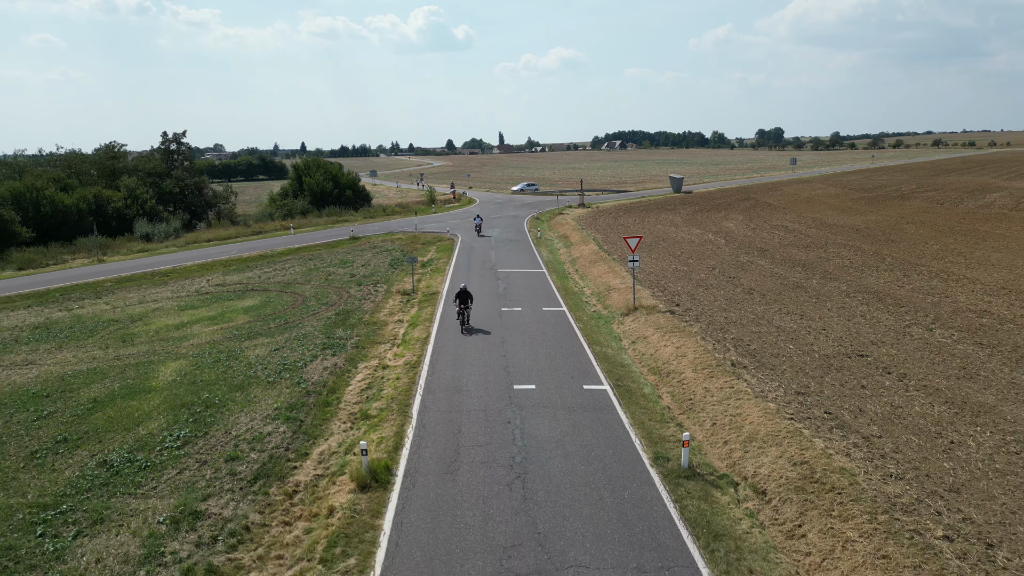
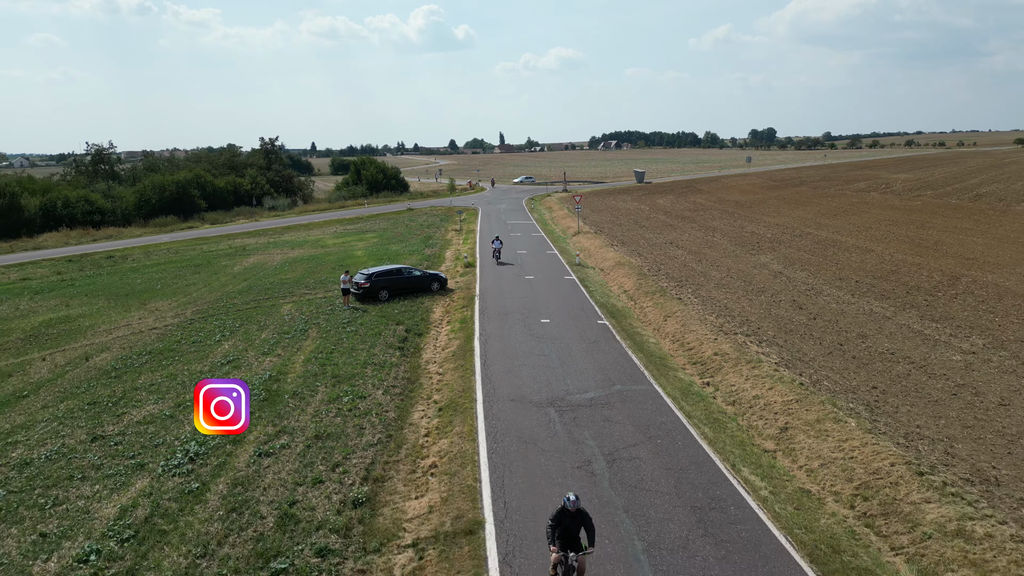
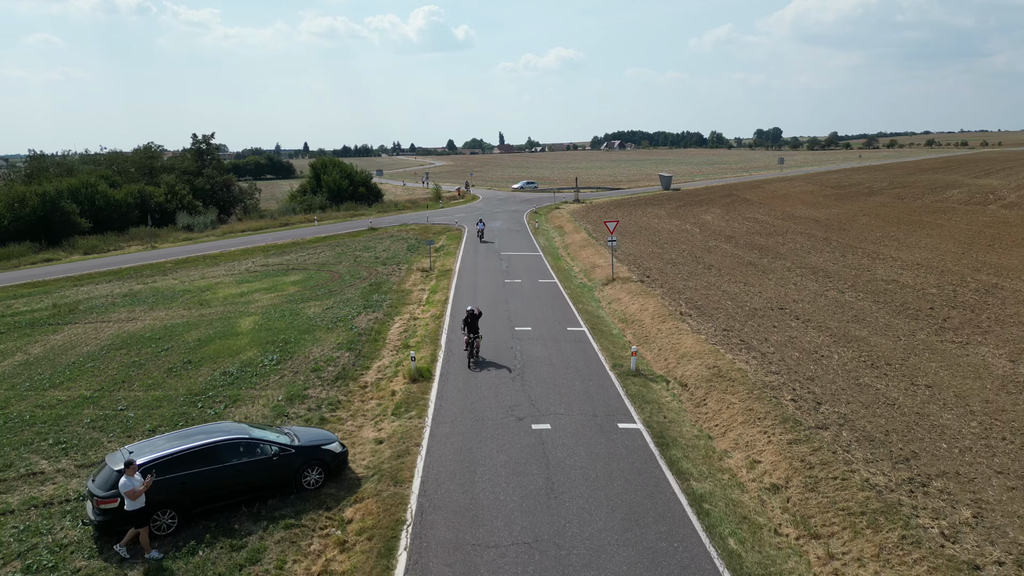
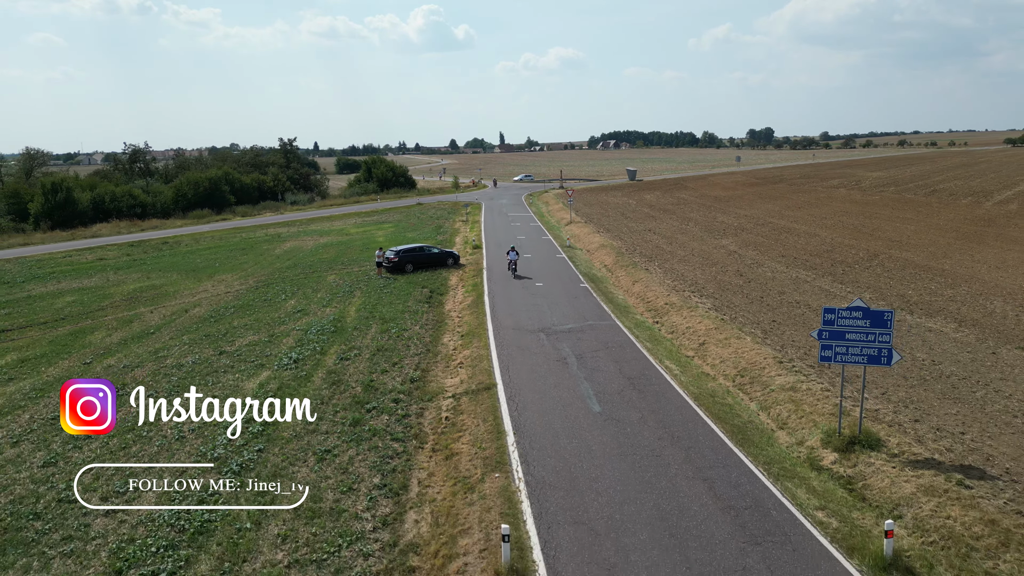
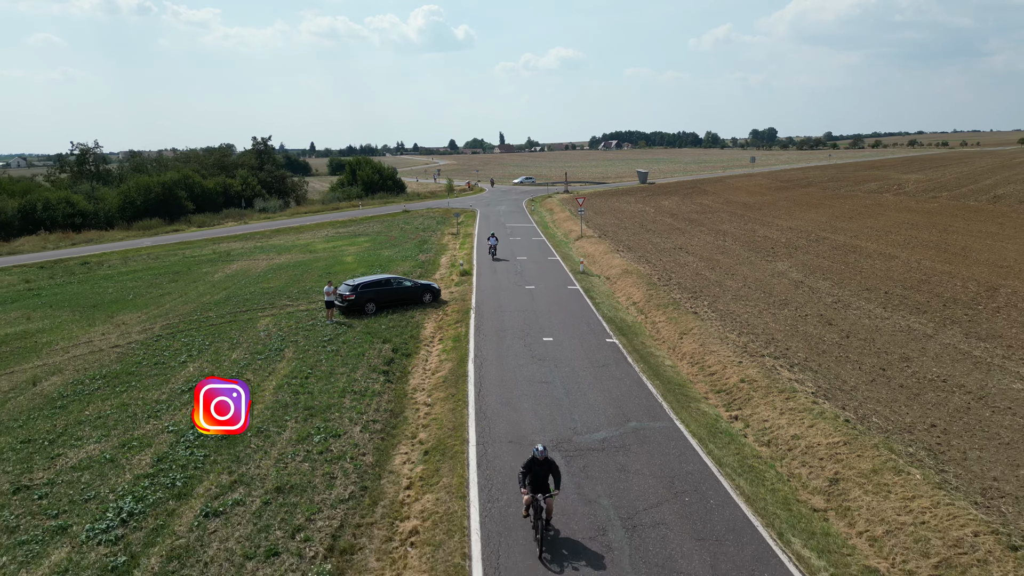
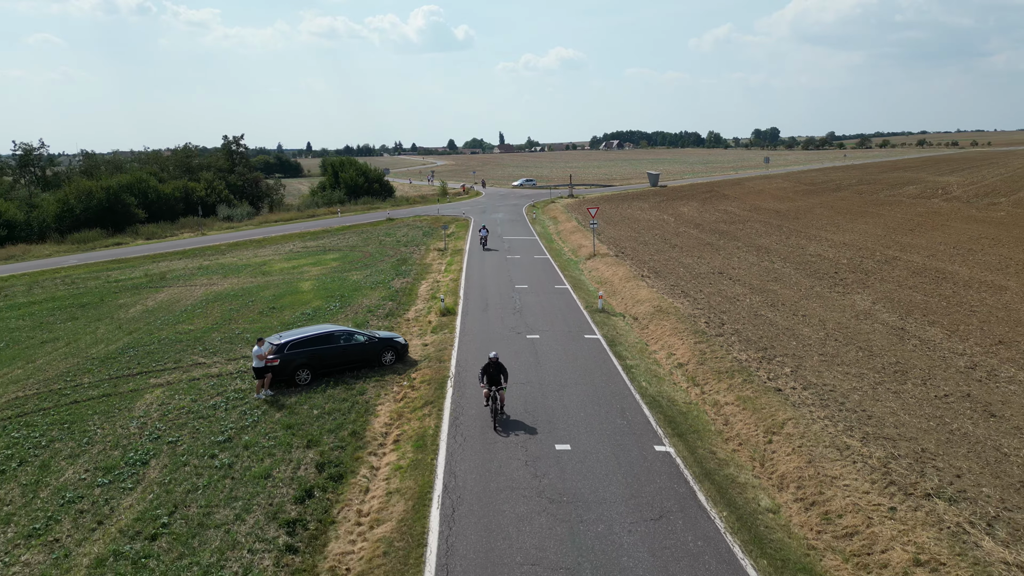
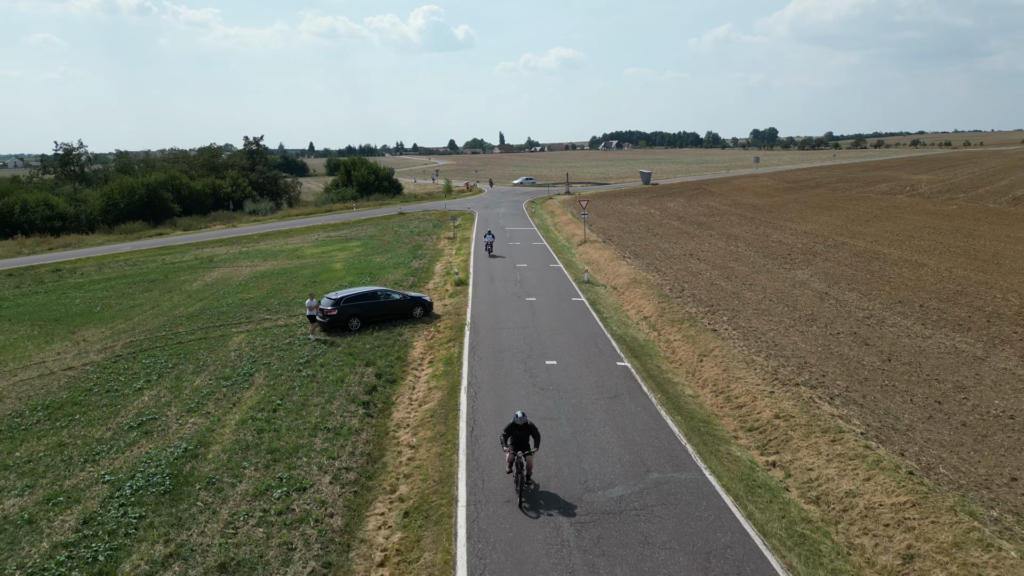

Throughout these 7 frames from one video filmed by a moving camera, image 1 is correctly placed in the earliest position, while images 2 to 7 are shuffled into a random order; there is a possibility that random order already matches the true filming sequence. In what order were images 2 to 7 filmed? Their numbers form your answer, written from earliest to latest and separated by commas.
3, 6, 7, 5, 2, 4
